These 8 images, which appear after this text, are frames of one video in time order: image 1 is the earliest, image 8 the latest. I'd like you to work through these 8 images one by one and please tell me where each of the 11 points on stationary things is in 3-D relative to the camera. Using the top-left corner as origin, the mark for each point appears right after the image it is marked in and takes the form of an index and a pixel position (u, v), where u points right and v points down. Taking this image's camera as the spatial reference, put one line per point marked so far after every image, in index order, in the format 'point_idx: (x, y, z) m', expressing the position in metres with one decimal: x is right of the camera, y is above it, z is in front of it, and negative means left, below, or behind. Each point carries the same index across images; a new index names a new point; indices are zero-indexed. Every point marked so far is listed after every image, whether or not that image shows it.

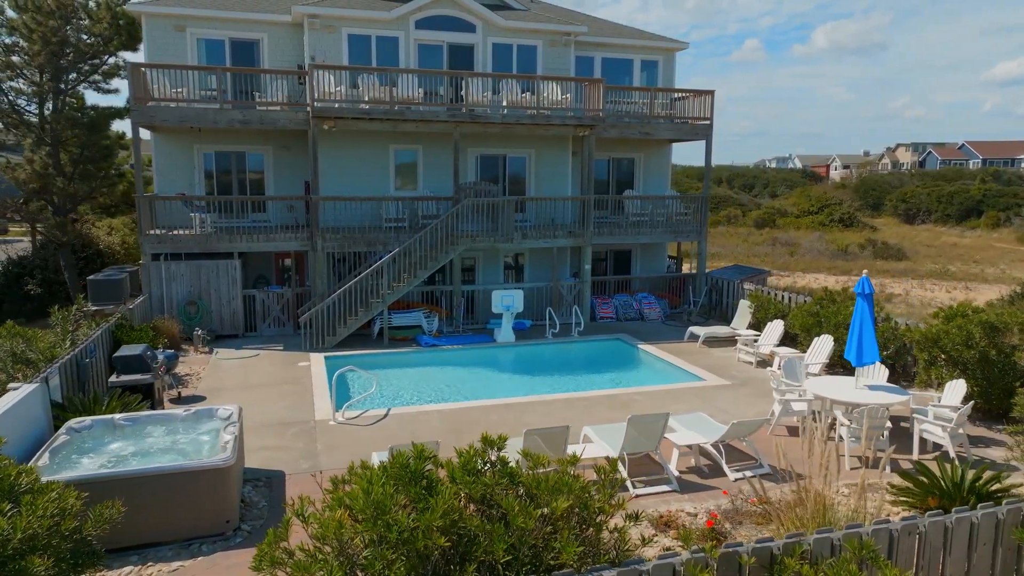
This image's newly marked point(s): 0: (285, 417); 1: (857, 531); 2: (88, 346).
0: (-3.5, -2.0, +10.4) m
1: (+2.4, -1.7, +4.6) m
2: (-6.5, -0.9, +10.3) m
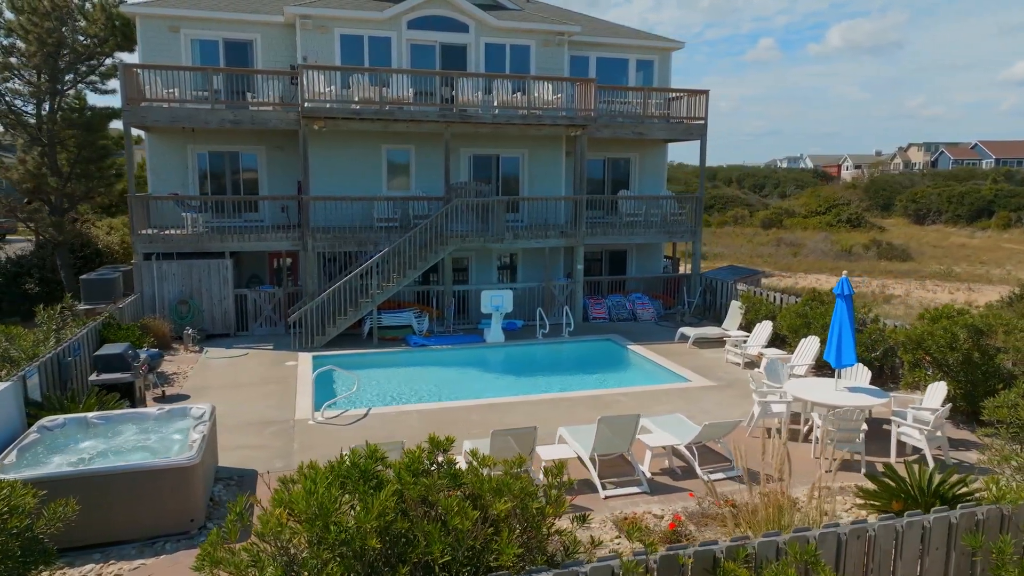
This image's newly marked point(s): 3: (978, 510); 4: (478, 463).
0: (-3.8, -2.0, +10.4) m
1: (+2.0, -1.7, +4.6) m
2: (-6.8, -0.9, +10.4) m
3: (+3.4, -1.6, +5.0) m
4: (-0.2, -1.2, +4.7) m
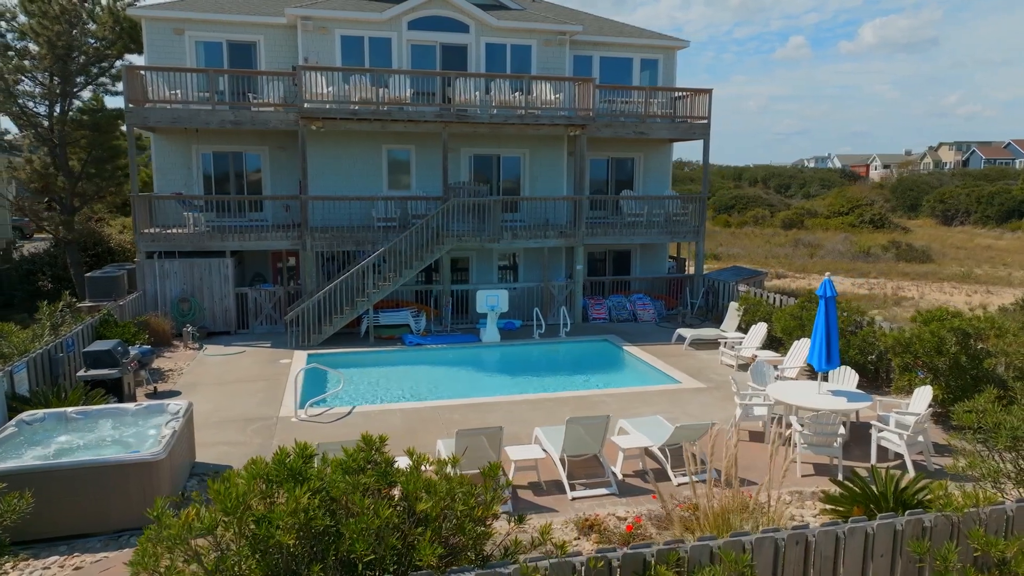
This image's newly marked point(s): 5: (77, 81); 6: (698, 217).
0: (-4.1, -1.9, +10.5) m
1: (+1.5, -1.7, +4.5) m
2: (-7.0, -0.8, +10.6) m
3: (+3.0, -1.6, +4.9) m
4: (-0.7, -1.2, +4.7) m
5: (-12.5, +6.0, +19.3) m
6: (+5.5, +2.1, +19.7) m
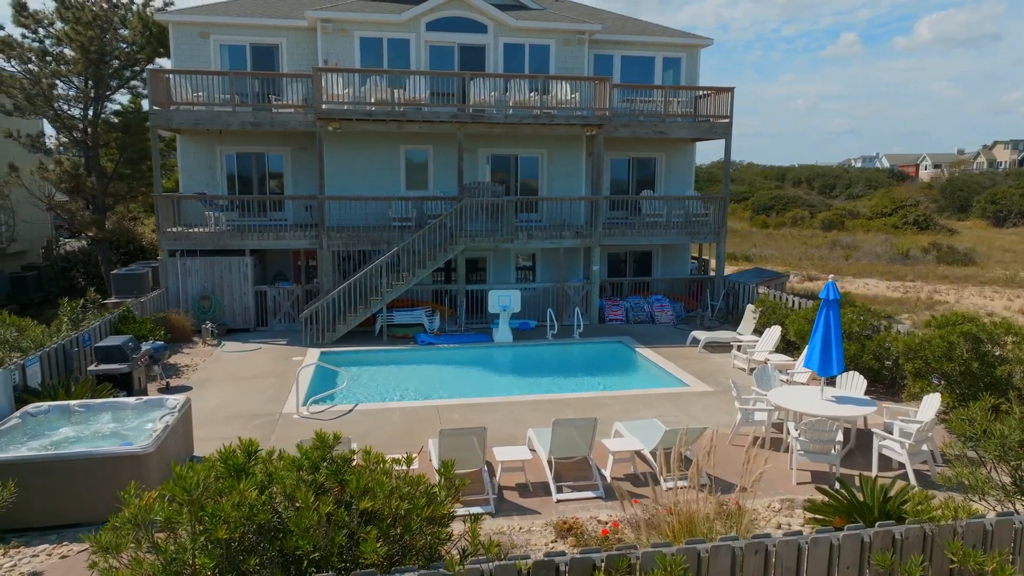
0: (-4.1, -1.9, +10.7) m
1: (+1.2, -1.7, +4.4) m
2: (-7.0, -0.8, +10.9) m
3: (+2.6, -1.7, +4.7) m
4: (-1.0, -1.2, +4.8) m
5: (-12.0, +6.1, +20.0) m
6: (+6.0, +2.0, +19.4) m
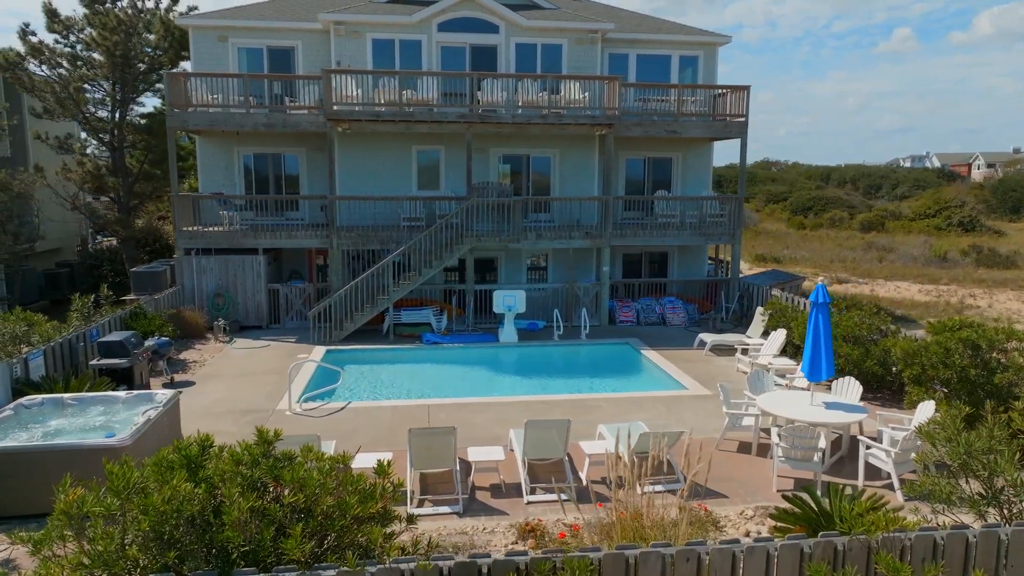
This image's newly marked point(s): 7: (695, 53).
0: (-4.2, -1.9, +10.9) m
1: (+0.7, -1.7, +4.3) m
2: (-7.1, -0.7, +11.3) m
3: (+2.2, -1.7, +4.5) m
4: (-1.5, -1.2, +4.8) m
5: (-11.5, +6.1, +20.6) m
6: (+6.3, +2.0, +19.1) m
7: (+5.4, +7.0, +19.9) m
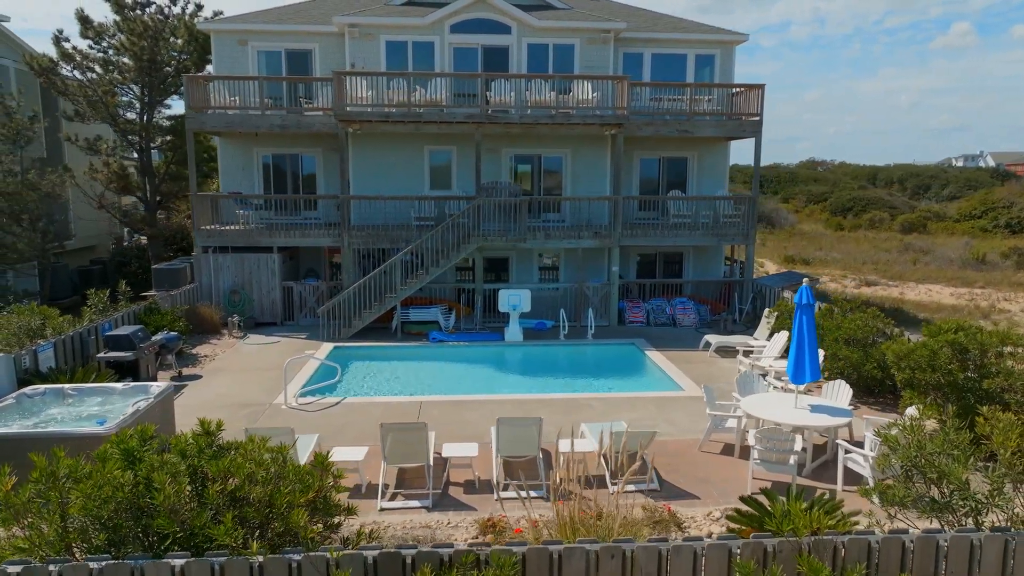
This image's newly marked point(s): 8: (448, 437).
0: (-4.4, -1.8, +11.2) m
1: (+0.2, -1.7, +4.4) m
2: (-7.2, -0.7, +11.8) m
3: (+1.7, -1.7, +4.5) m
4: (-1.9, -1.2, +5.0) m
5: (-11.1, +6.3, +21.3) m
6: (+6.6, +1.9, +18.8) m
7: (+5.8, +7.0, +19.7) m
8: (-0.9, -2.1, +9.4) m
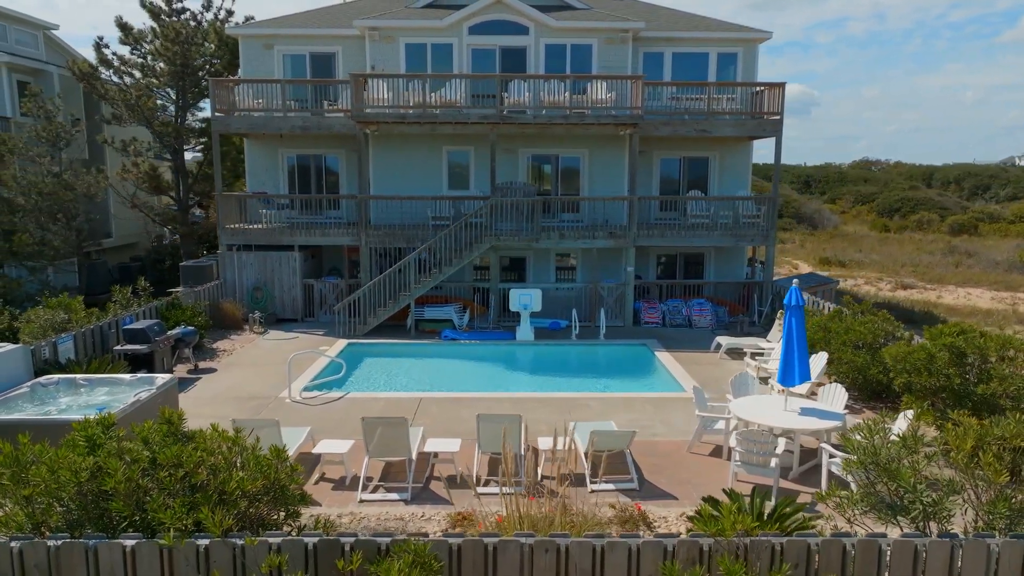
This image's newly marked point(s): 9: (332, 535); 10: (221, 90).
0: (-4.4, -1.8, +11.6) m
1: (-0.2, -1.7, +4.5) m
2: (-7.2, -0.6, +12.3) m
3: (+1.3, -1.7, +4.5) m
4: (-2.3, -1.2, +5.2) m
5: (-10.4, +6.4, +22.0) m
6: (+7.1, +1.9, +18.5) m
7: (+6.4, +6.9, +19.5) m
8: (-1.0, -2.1, +9.5) m
9: (-1.2, -1.7, +4.6) m
10: (-7.7, +5.2, +17.7) m
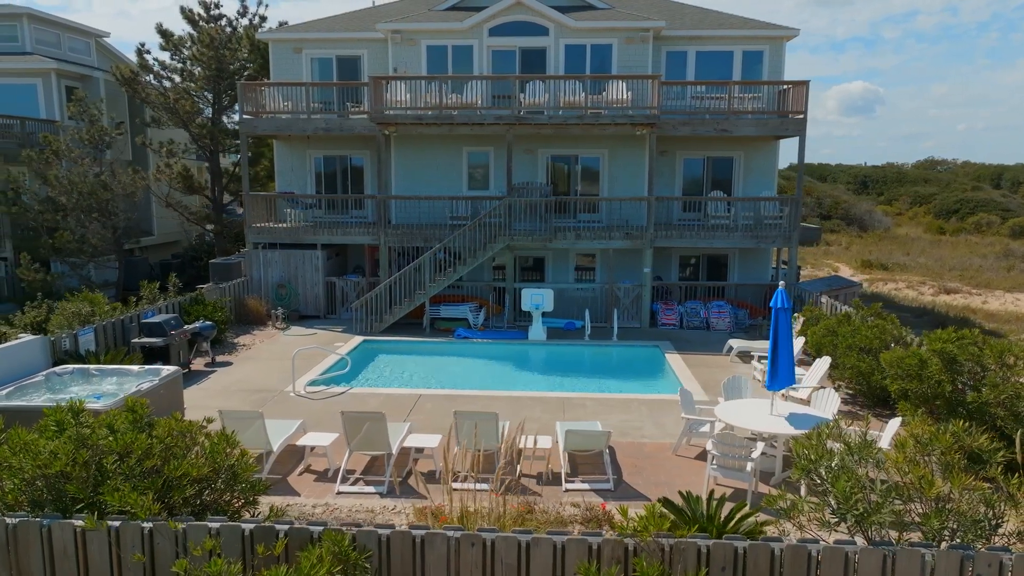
0: (-4.4, -1.7, +12.0) m
1: (-0.7, -1.7, +4.6) m
2: (-7.1, -0.5, +12.9) m
3: (+0.8, -1.7, +4.6) m
4: (-2.7, -1.1, +5.5) m
5: (-9.6, +6.5, +22.8) m
6: (+7.6, +1.8, +18.1) m
7: (+7.0, +6.8, +19.1) m
8: (-1.2, -2.0, +9.7) m
9: (-1.7, -1.7, +4.8) m
10: (-7.2, +5.3, +18.3) m
